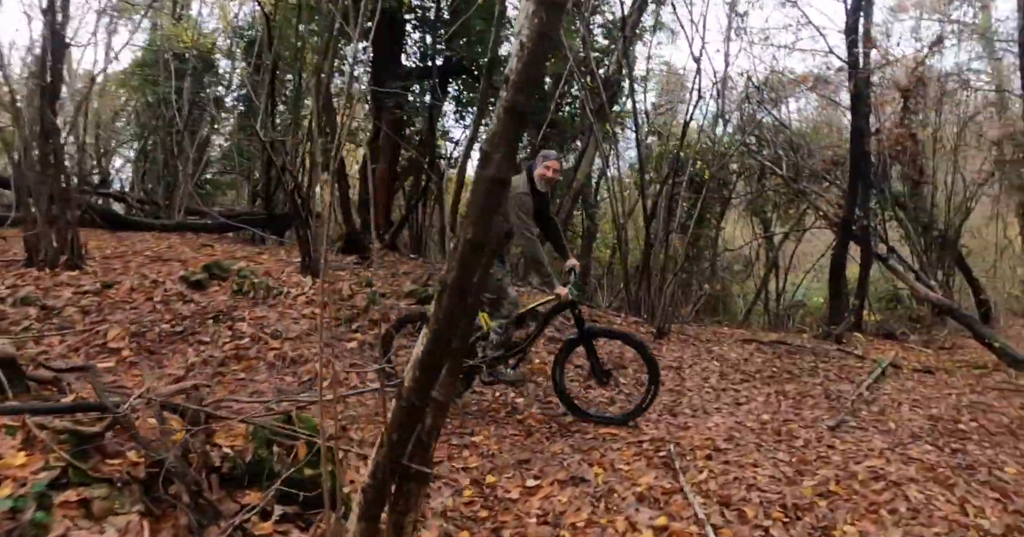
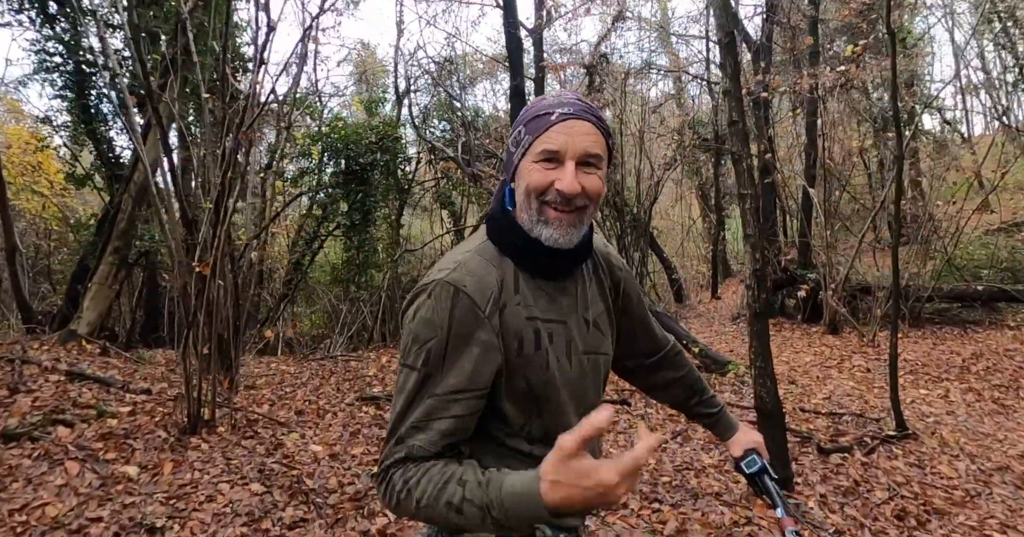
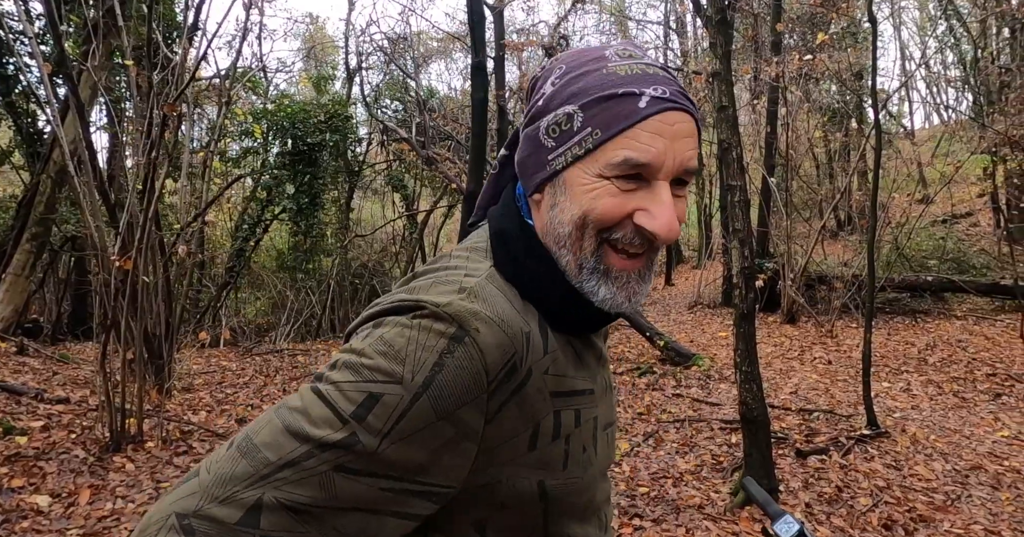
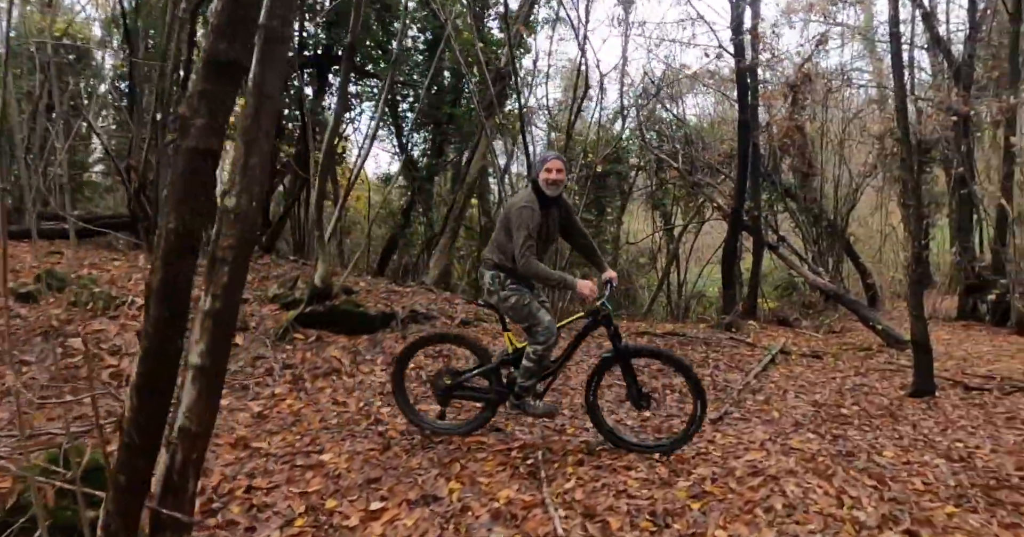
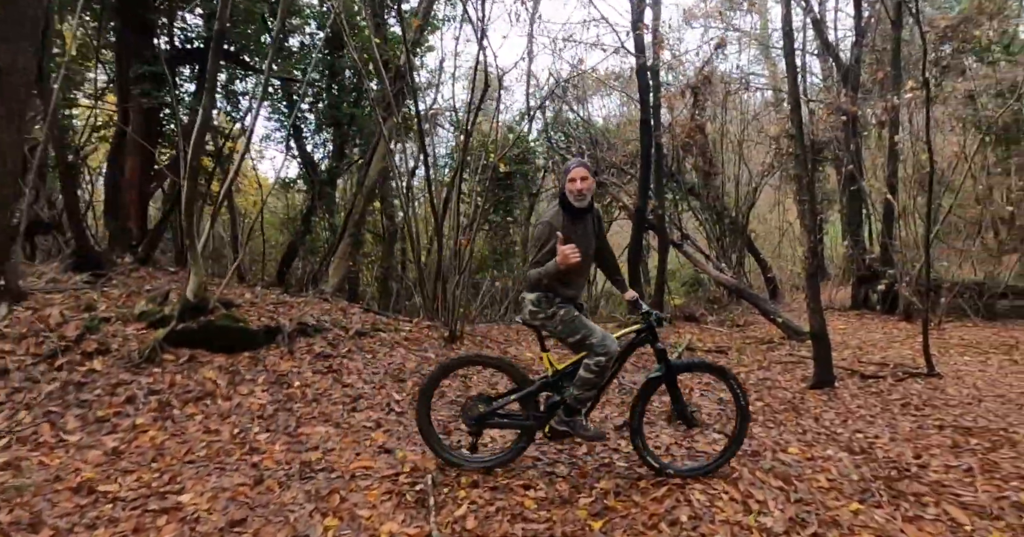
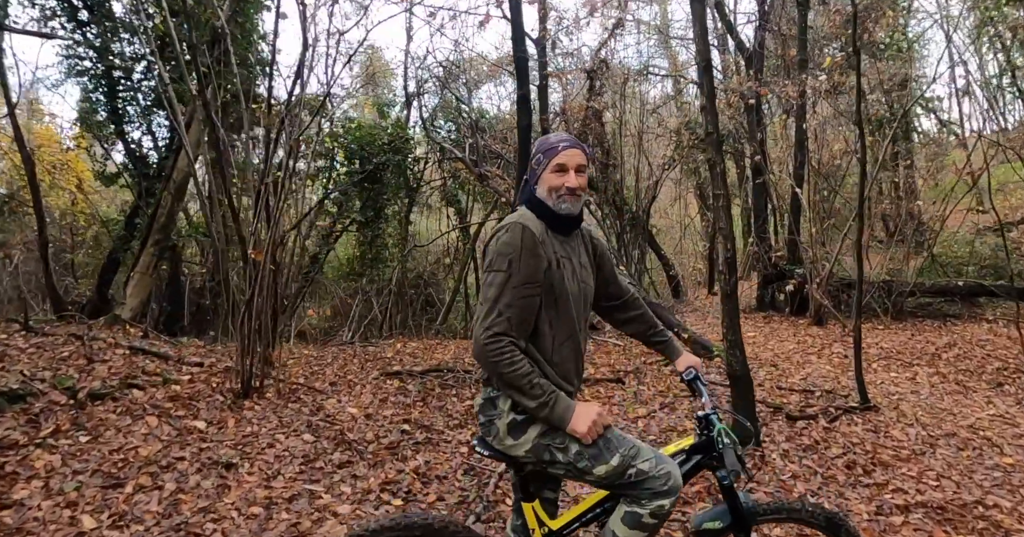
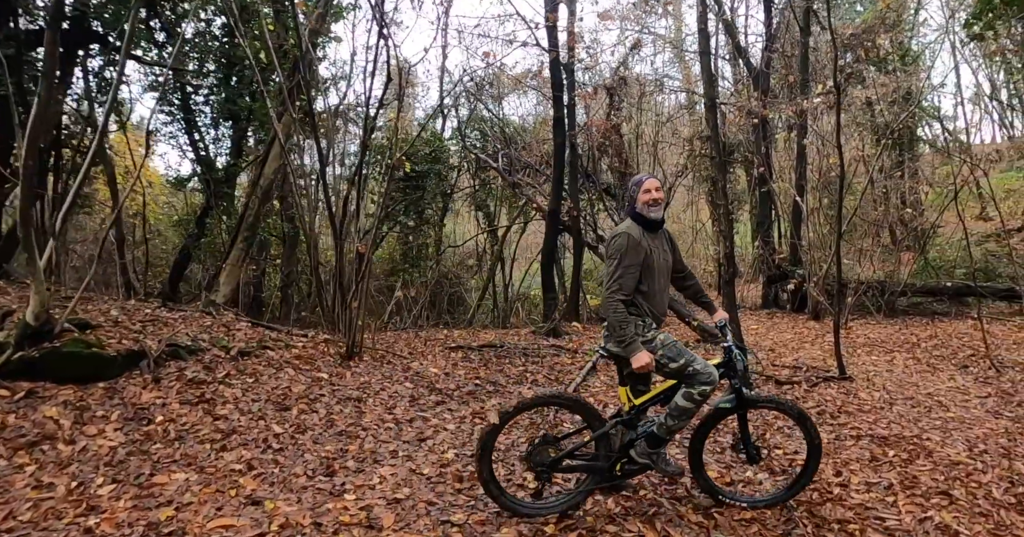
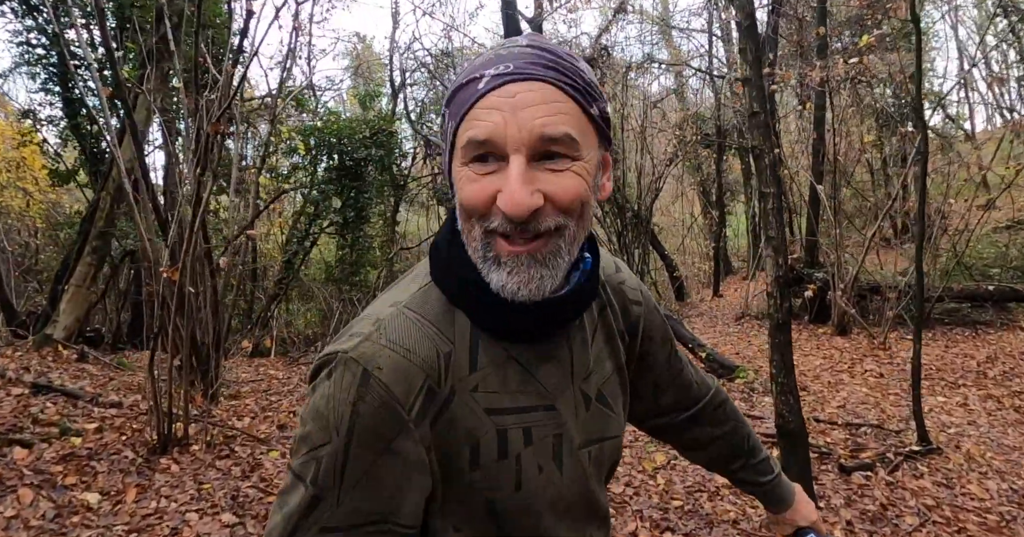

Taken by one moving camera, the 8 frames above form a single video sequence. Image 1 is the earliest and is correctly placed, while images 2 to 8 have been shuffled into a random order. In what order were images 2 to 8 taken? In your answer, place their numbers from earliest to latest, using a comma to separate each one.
4, 5, 7, 6, 2, 8, 3
